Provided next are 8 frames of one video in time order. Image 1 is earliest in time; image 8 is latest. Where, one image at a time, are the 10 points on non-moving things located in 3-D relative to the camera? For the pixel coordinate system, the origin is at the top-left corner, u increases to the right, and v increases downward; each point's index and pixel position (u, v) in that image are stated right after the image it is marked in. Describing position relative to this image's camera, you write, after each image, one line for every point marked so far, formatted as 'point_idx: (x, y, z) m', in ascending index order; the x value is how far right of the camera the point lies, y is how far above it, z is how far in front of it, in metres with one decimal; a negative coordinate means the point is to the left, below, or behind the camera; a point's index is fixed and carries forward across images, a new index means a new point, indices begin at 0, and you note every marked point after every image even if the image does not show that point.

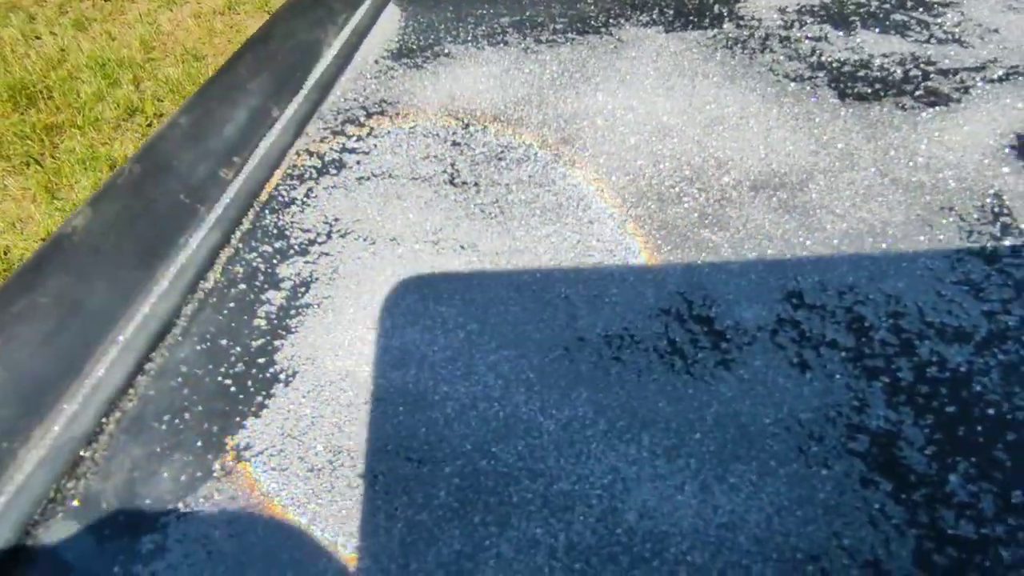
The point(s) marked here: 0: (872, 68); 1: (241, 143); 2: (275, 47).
0: (+0.3, +0.2, +0.6) m
1: (-0.3, +0.1, +0.6) m
2: (-0.3, +0.3, +0.7) m
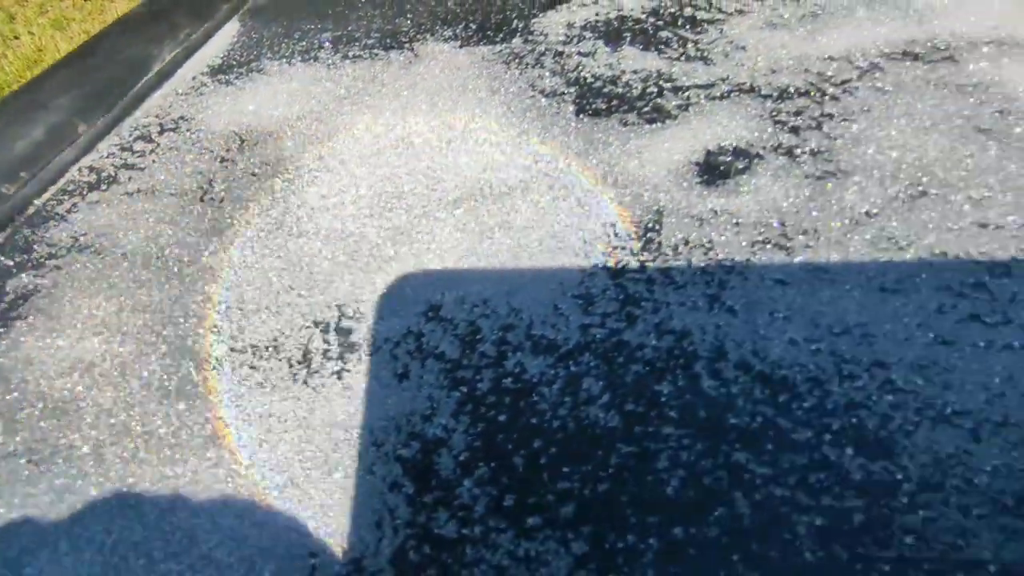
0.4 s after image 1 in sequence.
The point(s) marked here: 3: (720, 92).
0: (+0.1, +0.2, +0.6) m
1: (-0.5, +0.1, +0.6) m
2: (-0.5, +0.3, +0.7) m
3: (+0.2, +0.2, +0.5) m
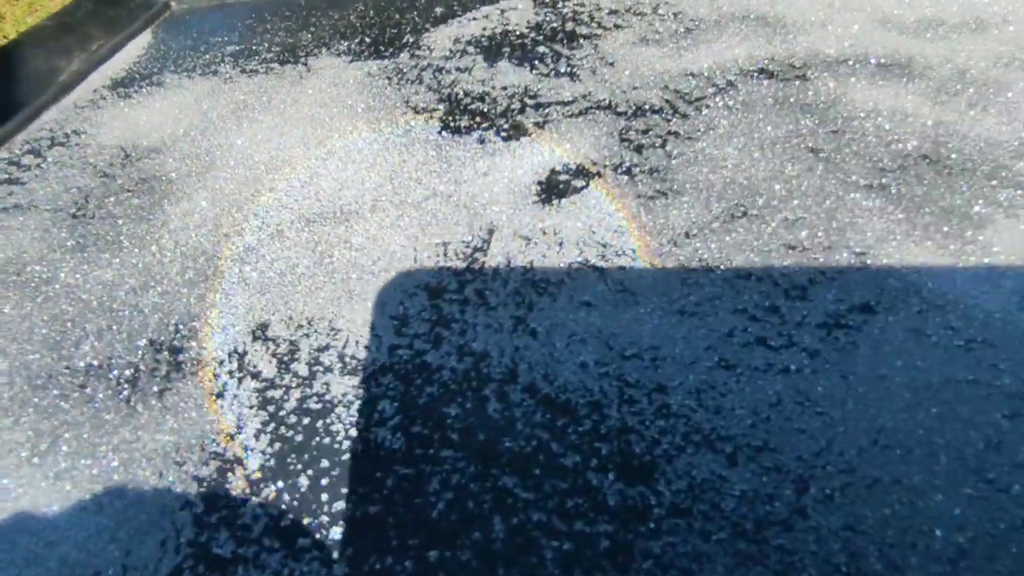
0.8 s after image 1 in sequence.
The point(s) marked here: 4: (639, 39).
0: (0.0, +0.2, +0.6) m
1: (-0.6, +0.1, +0.6) m
2: (-0.6, +0.2, +0.7) m
3: (+0.1, +0.2, +0.5) m
4: (+0.1, +0.3, +0.6) m
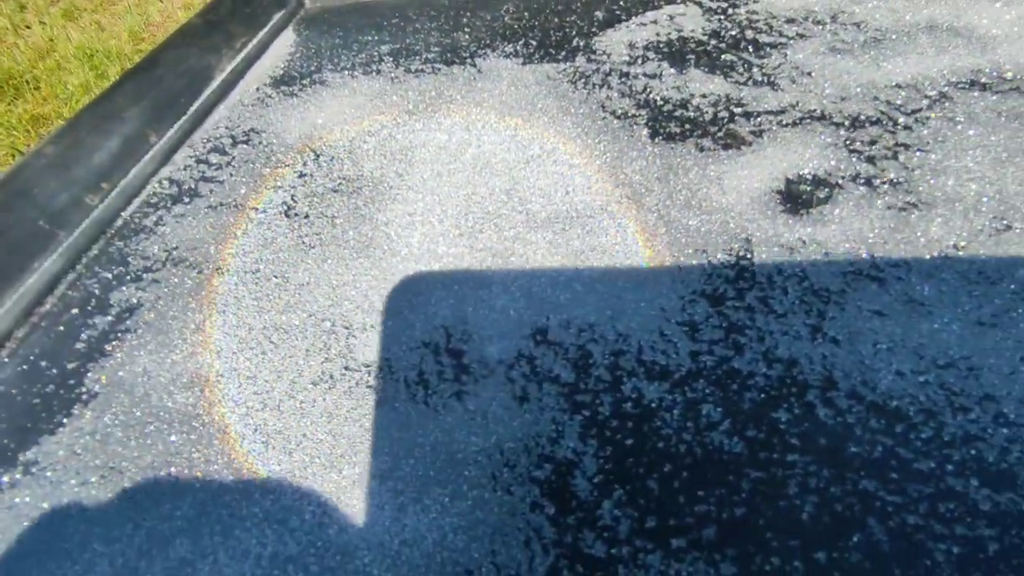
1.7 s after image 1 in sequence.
0: (+0.2, +0.2, +0.6) m
1: (-0.4, +0.1, +0.6) m
2: (-0.4, +0.3, +0.7) m
3: (+0.3, +0.2, +0.6) m
4: (+0.3, +0.3, +0.6) m
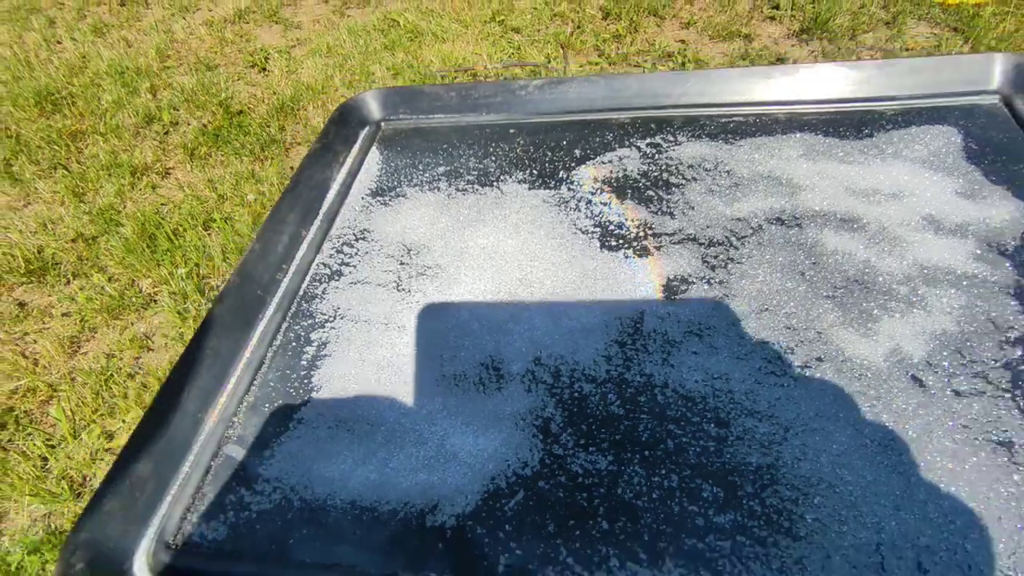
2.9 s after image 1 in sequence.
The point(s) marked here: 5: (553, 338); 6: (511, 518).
0: (+0.2, +0.1, +1.0) m
1: (-0.4, +0.1, +1.1) m
2: (-0.4, +0.2, +1.2) m
3: (+0.3, +0.1, +1.0) m
4: (+0.4, +0.2, +1.1) m
5: (+0.1, -0.1, +0.9) m
6: (0.0, -0.3, +0.7) m
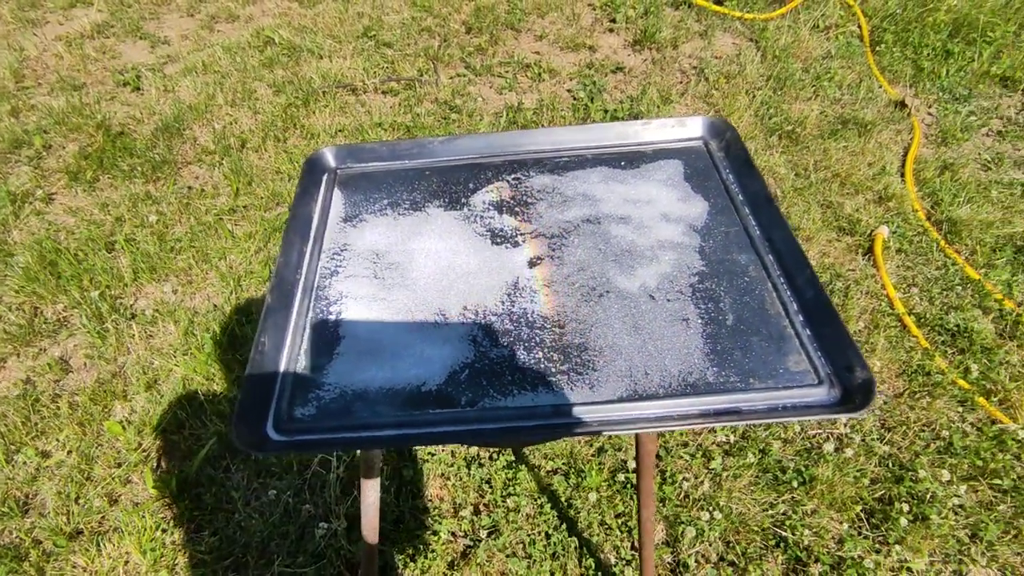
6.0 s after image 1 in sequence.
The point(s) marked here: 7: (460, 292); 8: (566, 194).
0: (0.0, +0.2, +1.8) m
1: (-0.6, +0.1, +1.7) m
2: (-0.6, +0.2, +1.8) m
3: (+0.1, +0.2, +1.8) m
4: (+0.1, +0.3, +1.9) m
5: (-0.1, 0.0, +1.6) m
6: (-0.1, -0.2, +1.4) m
7: (-0.1, 0.0, +1.6) m
8: (+0.2, +0.3, +1.9) m
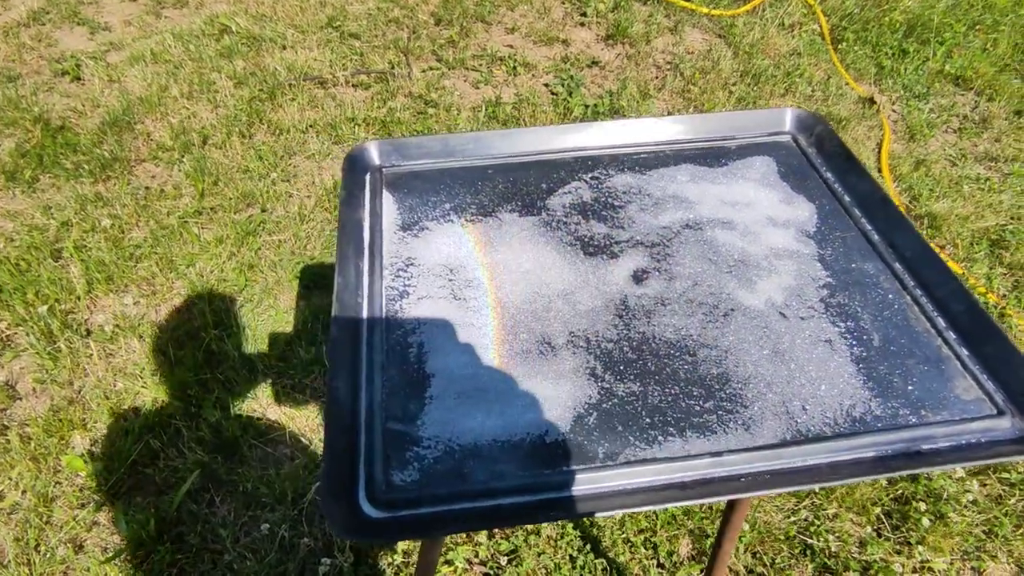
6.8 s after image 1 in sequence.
0: (+0.2, +0.1, +1.6) m
1: (-0.4, 0.0, +1.4) m
2: (-0.4, +0.1, +1.5) m
3: (+0.3, +0.1, +1.5) m
4: (+0.3, +0.2, +1.6) m
5: (+0.1, -0.1, +1.4) m
6: (+0.2, -0.3, +1.2) m
7: (+0.1, -0.1, +1.4) m
8: (+0.4, +0.3, +1.7) m
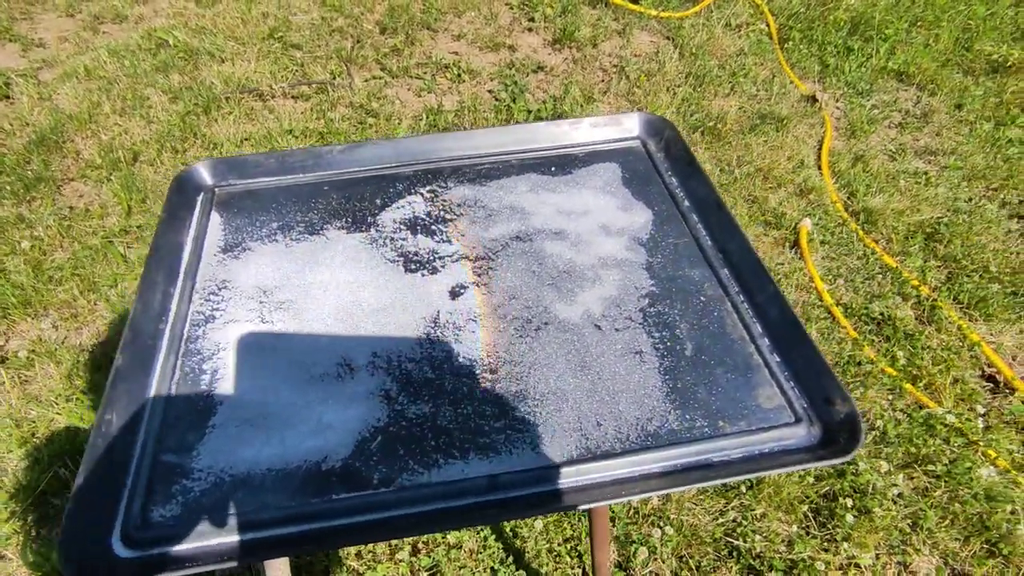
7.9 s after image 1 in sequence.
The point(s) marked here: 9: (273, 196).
0: (-0.2, +0.1, +1.5) m
1: (-0.8, -0.1, +1.4) m
2: (-0.9, +0.1, +1.5) m
3: (-0.1, +0.1, +1.5) m
4: (-0.1, +0.2, +1.6) m
5: (-0.3, -0.1, +1.3) m
6: (-0.3, -0.3, +1.1) m
7: (-0.3, -0.1, +1.4) m
8: (-0.1, +0.2, +1.6) m
9: (-0.7, +0.3, +1.7) m
